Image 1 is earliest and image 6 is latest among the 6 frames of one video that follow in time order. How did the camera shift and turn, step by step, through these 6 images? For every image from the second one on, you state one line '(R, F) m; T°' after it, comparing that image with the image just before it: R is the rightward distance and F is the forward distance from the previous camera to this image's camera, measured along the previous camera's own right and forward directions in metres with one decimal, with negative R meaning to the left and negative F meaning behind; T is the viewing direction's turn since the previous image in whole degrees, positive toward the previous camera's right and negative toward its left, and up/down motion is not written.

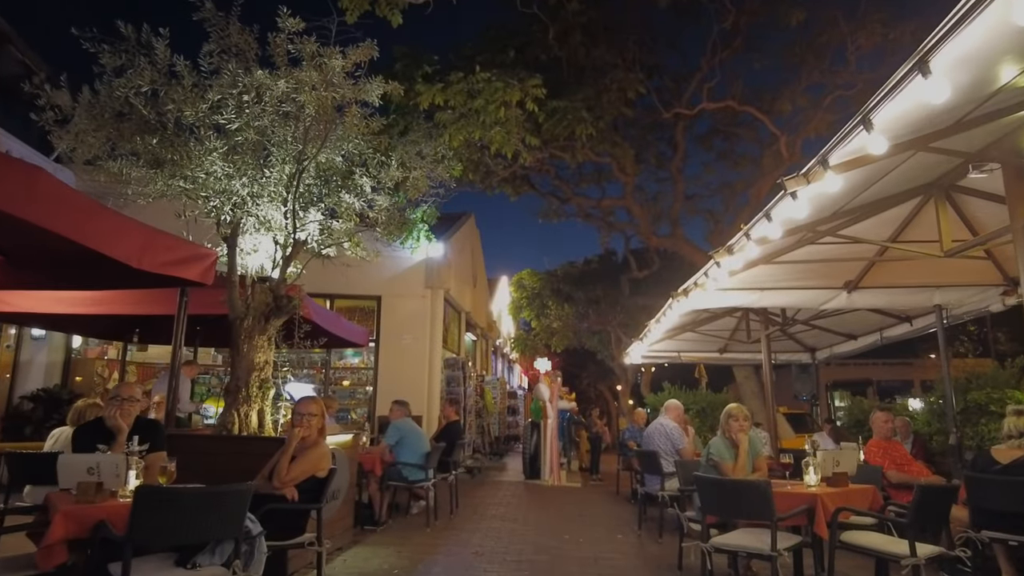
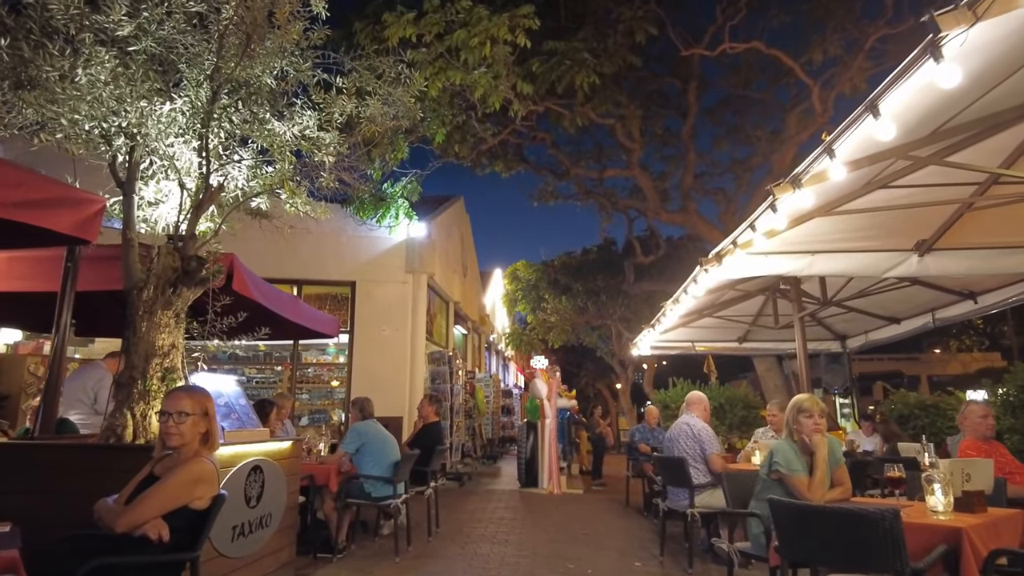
(+0.1, +1.6) m; 0°
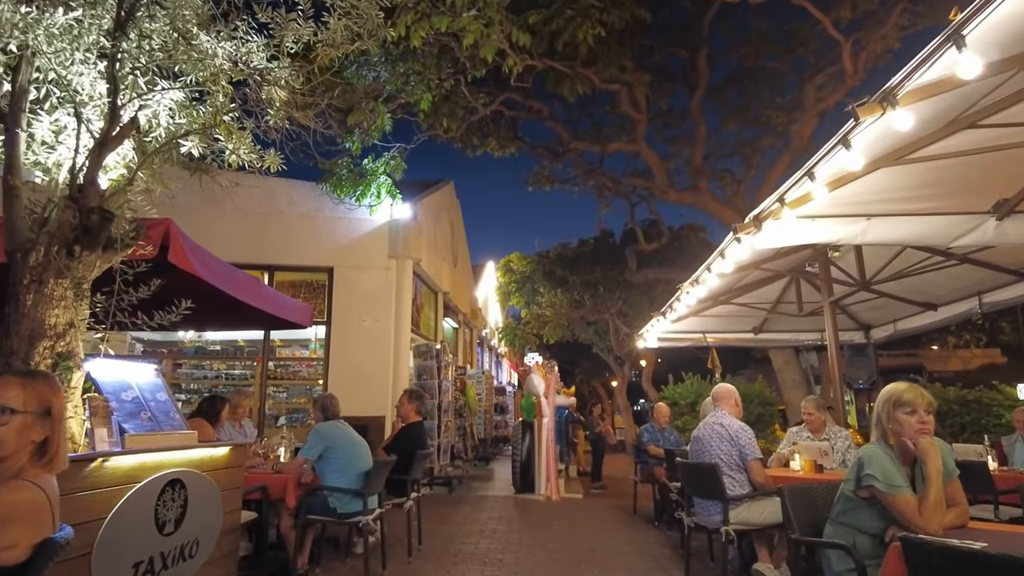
(0.0, +1.1) m; +1°
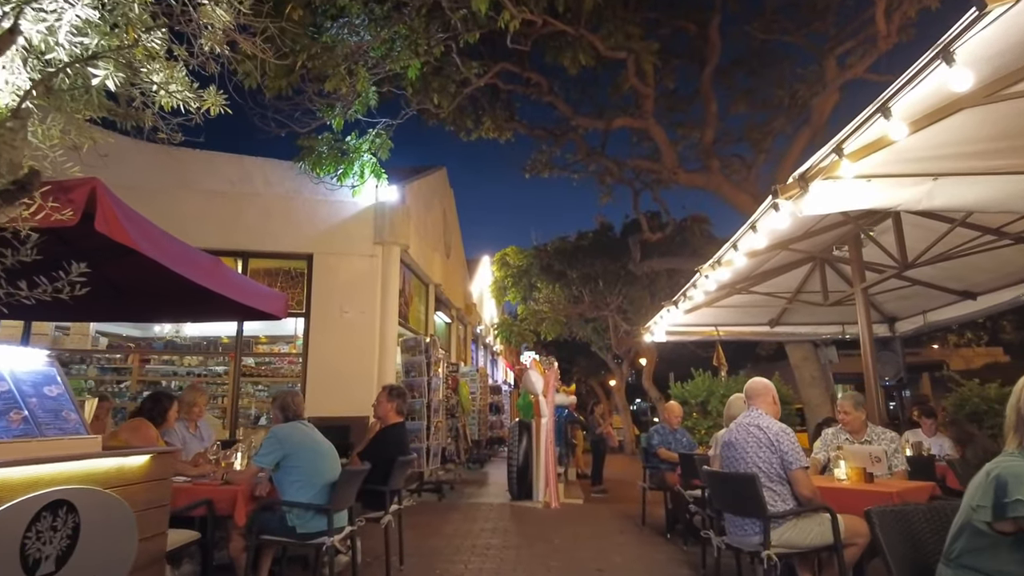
(0.0, +0.9) m; 0°
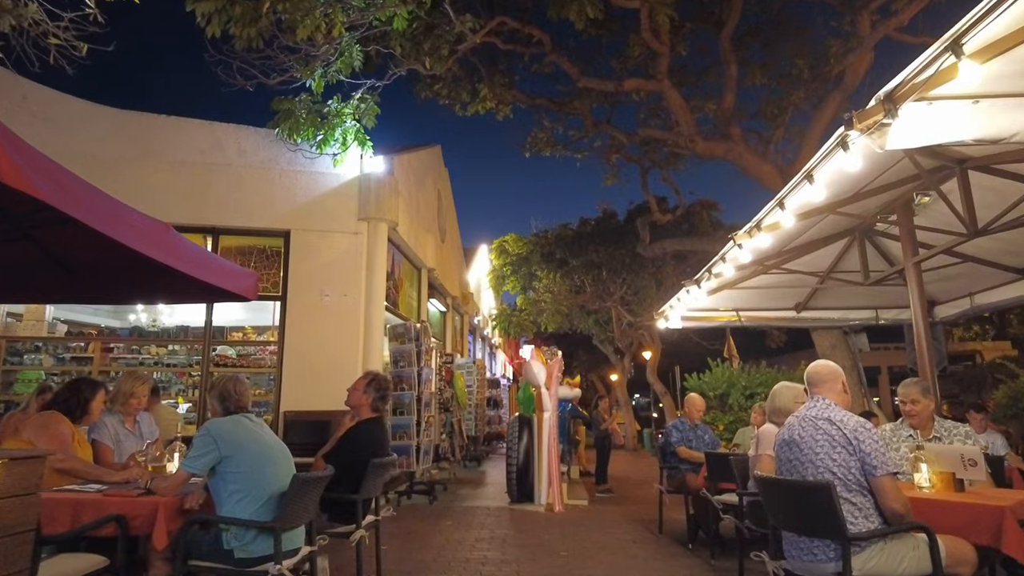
(0.0, +1.0) m; 0°
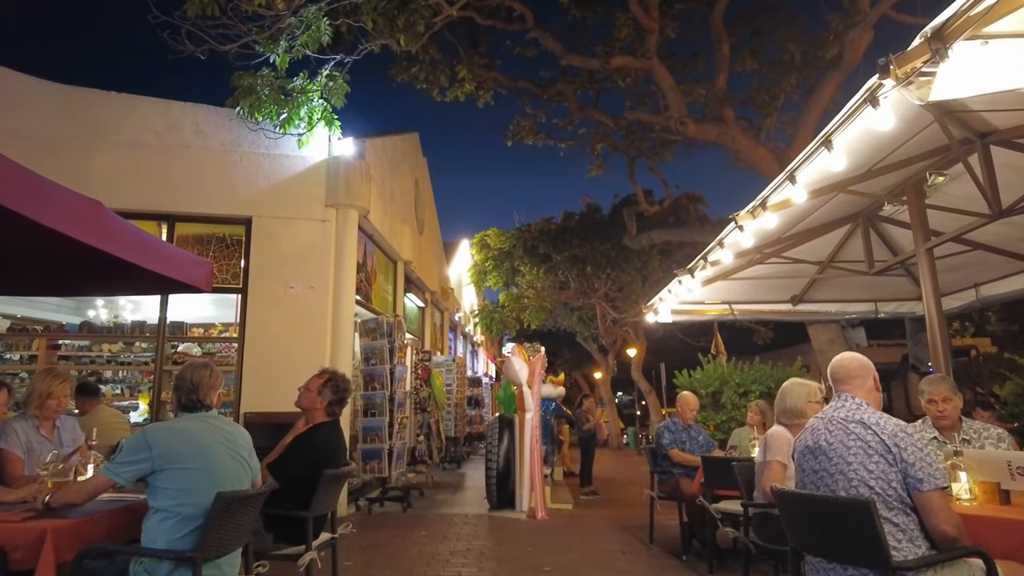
(0.0, +0.6) m; +1°
